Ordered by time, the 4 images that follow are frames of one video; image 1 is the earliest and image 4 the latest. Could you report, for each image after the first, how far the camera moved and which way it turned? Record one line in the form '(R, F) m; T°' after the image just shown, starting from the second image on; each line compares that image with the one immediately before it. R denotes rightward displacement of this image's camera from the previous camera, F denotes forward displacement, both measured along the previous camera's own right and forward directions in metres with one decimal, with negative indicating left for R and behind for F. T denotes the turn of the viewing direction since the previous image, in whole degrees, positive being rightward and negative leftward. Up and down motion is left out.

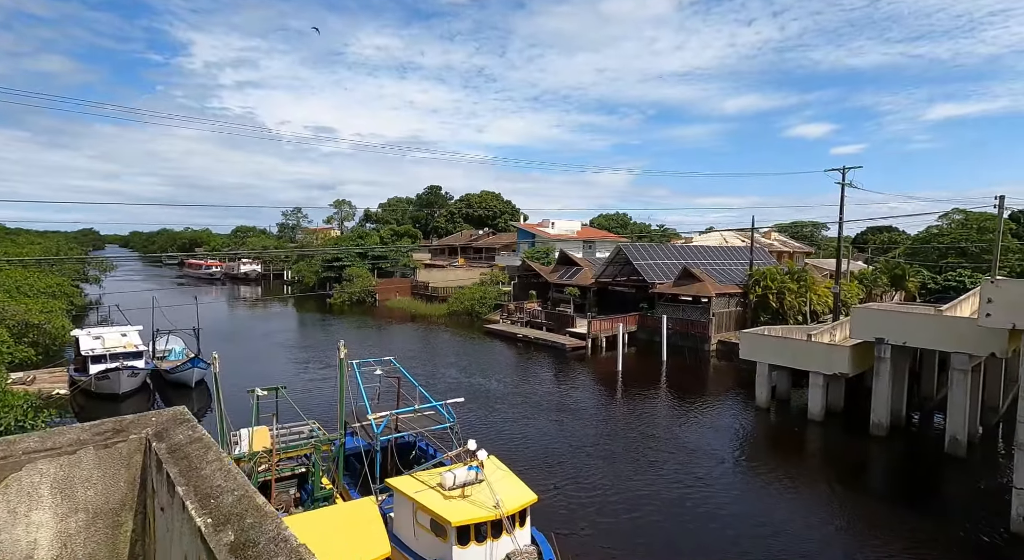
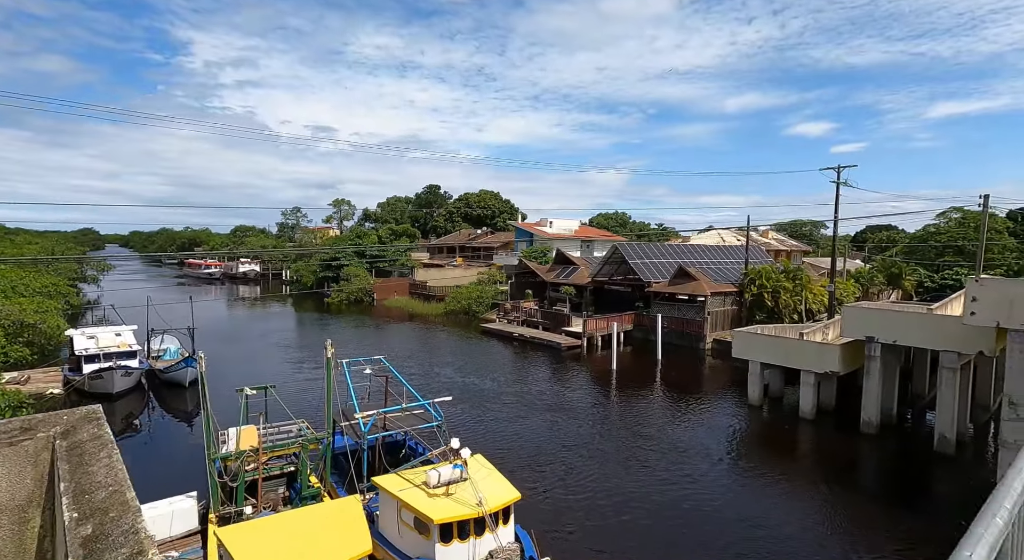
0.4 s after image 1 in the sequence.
(+0.2, -0.1) m; 0°
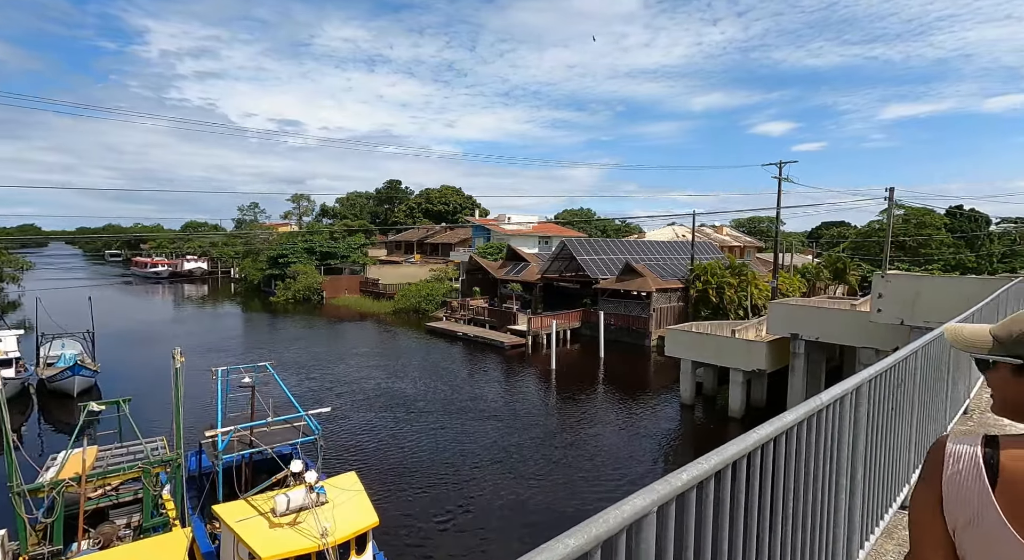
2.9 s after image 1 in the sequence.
(+1.3, +0.8) m; +3°
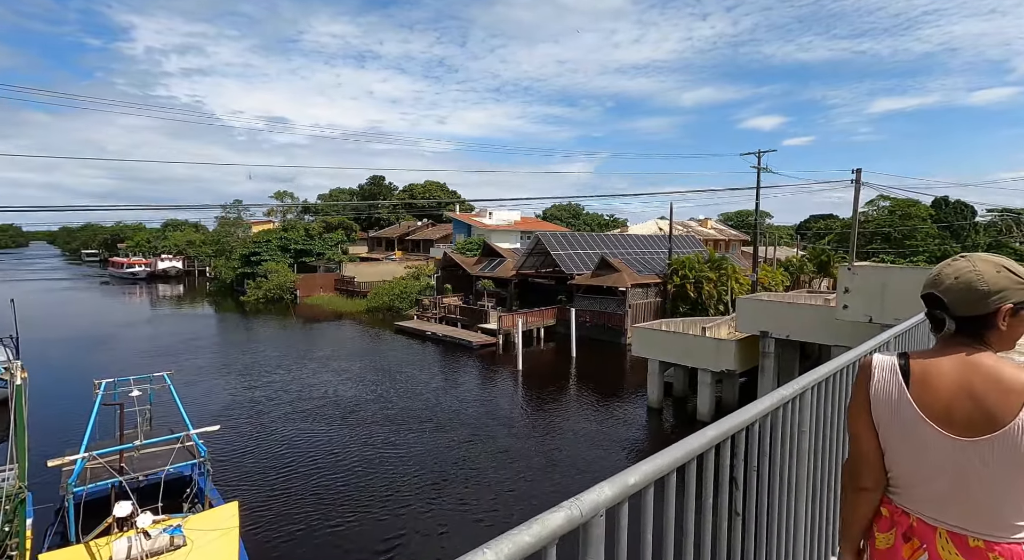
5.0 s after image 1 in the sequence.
(+1.0, +1.2) m; +1°
